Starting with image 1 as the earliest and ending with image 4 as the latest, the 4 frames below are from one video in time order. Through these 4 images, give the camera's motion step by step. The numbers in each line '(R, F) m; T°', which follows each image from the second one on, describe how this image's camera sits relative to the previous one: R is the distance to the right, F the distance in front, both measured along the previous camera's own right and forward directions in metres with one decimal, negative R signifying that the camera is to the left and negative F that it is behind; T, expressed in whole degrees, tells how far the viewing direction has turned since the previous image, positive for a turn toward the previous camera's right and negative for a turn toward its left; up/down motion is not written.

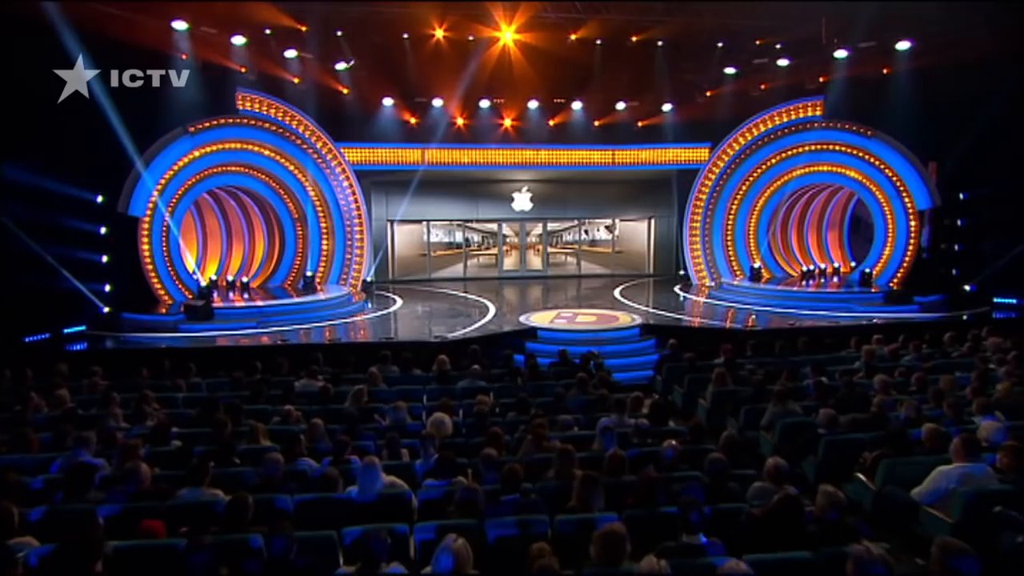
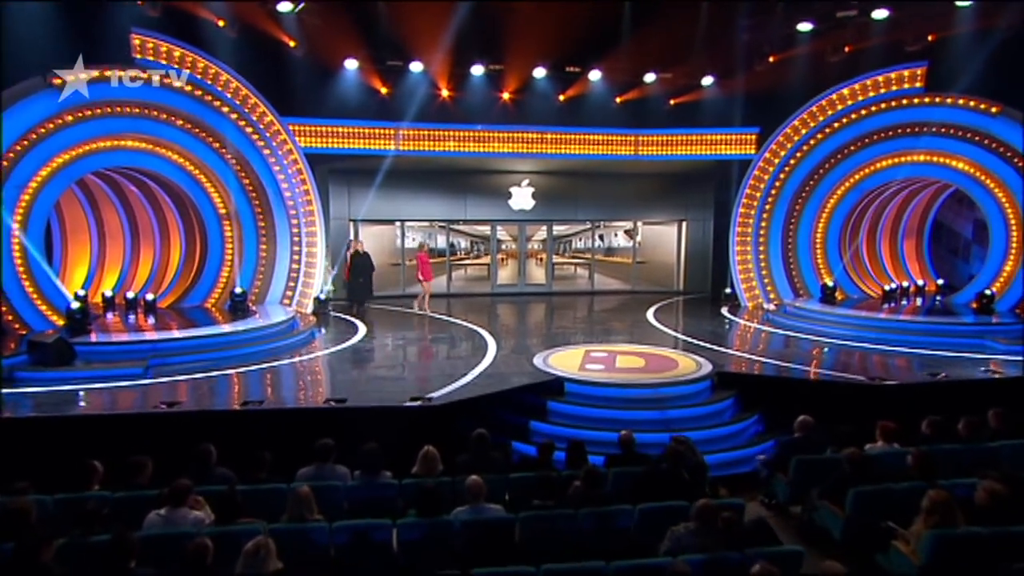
(-0.4, +3.5) m; +2°
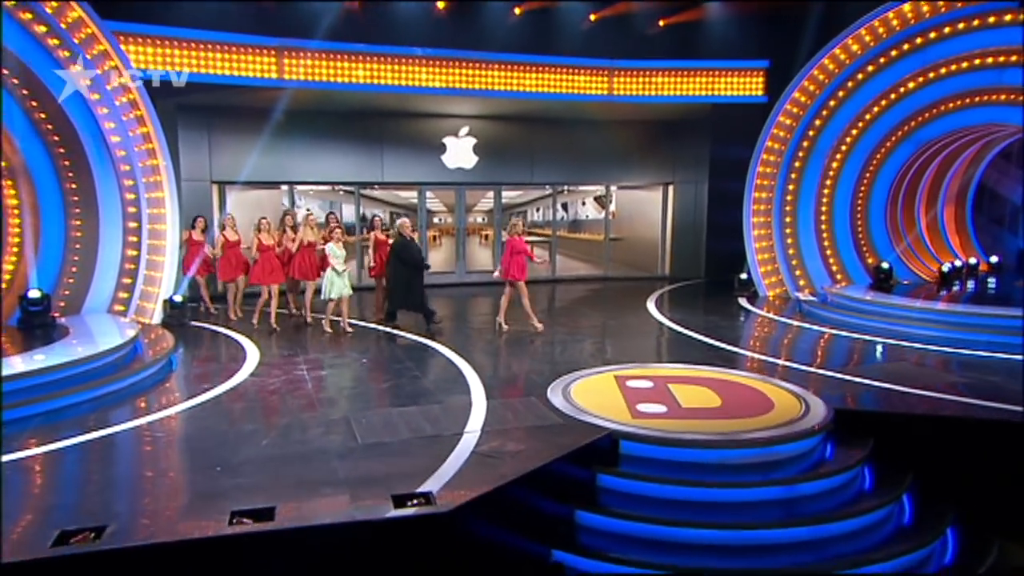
(-1.0, +3.6) m; +10°
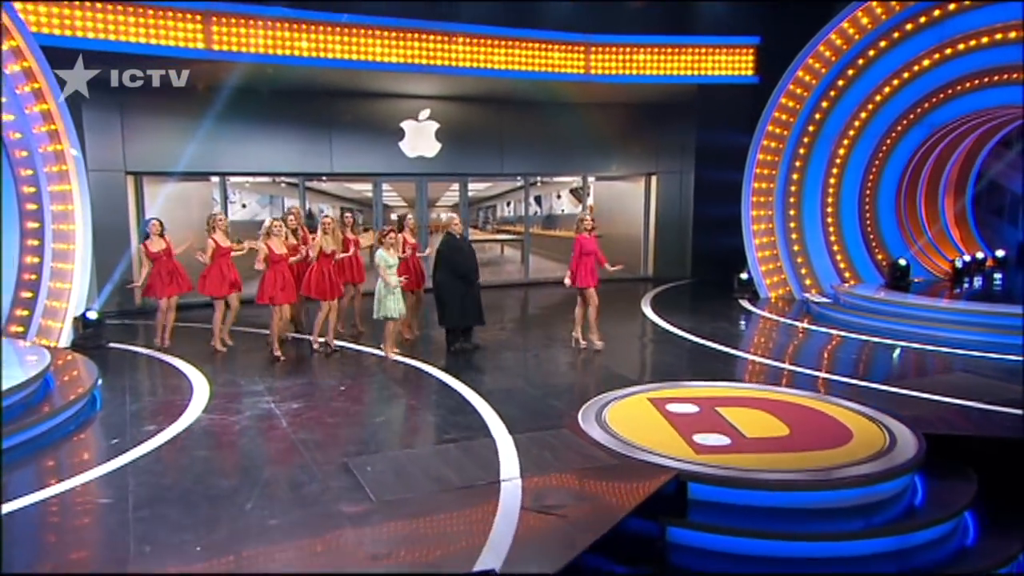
(-0.7, +1.2) m; +6°
